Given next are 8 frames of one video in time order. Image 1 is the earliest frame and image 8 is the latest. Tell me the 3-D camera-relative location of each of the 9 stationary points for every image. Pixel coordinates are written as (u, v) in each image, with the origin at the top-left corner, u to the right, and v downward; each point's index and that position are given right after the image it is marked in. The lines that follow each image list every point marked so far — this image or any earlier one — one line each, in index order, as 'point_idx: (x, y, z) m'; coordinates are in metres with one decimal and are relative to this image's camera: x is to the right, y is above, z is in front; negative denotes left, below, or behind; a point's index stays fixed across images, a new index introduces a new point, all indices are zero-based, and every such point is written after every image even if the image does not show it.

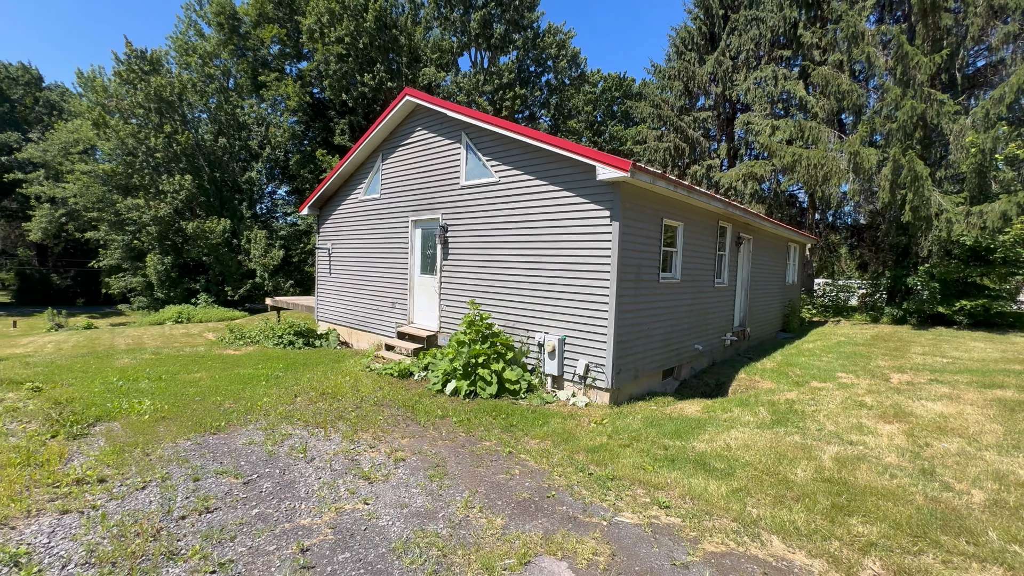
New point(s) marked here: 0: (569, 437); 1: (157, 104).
0: (+0.5, -1.3, +4.1) m
1: (-13.7, +7.4, +17.8) m
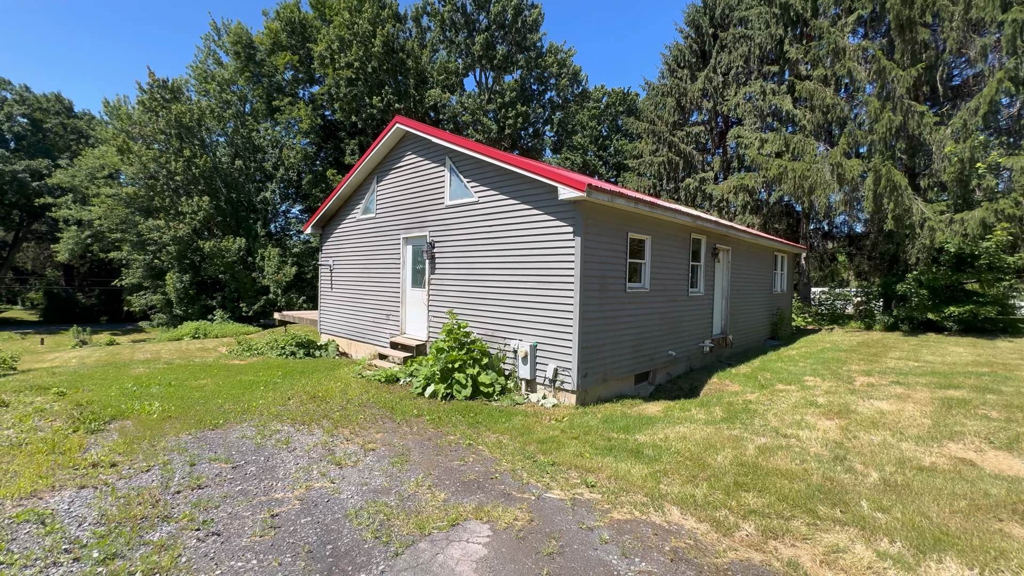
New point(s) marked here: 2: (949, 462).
0: (+0.1, -1.4, +4.5) m
1: (-13.8, +6.7, +18.9) m
2: (+3.6, -1.4, +3.7) m
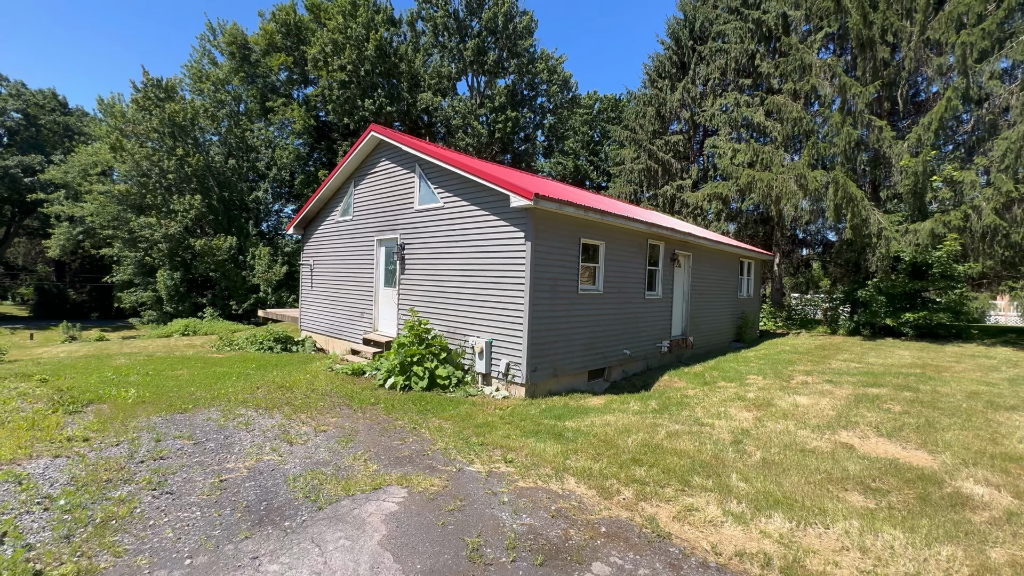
0: (-0.5, -1.4, +5.0) m
1: (-14.4, +6.8, +19.2) m
2: (+3.0, -1.5, +4.2) m
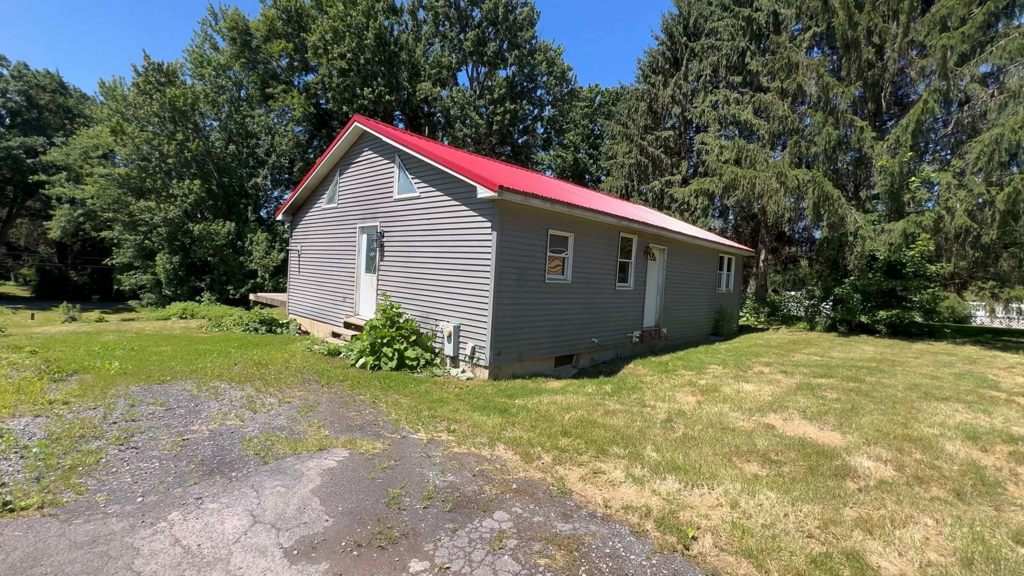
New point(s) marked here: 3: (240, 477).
0: (-1.0, -1.3, +5.3) m
1: (-14.7, +7.6, +19.5) m
2: (+2.4, -1.4, +4.5) m
3: (-1.8, -1.3, +3.0) m
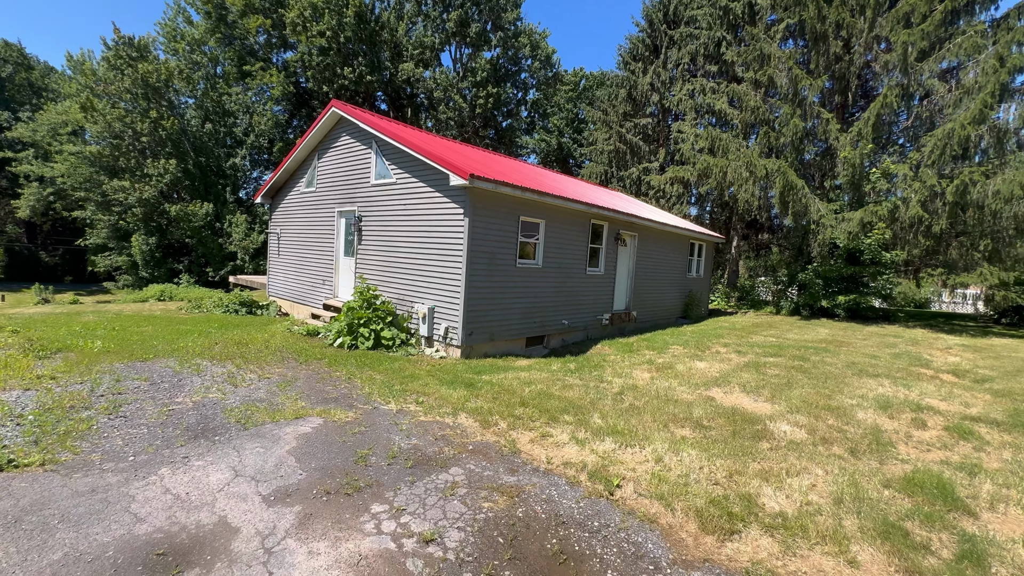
0: (-1.4, -1.0, +5.7) m
1: (-15.5, +8.4, +19.1) m
2: (+2.0, -1.2, +5.0) m
3: (-2.2, -1.1, +3.4) m
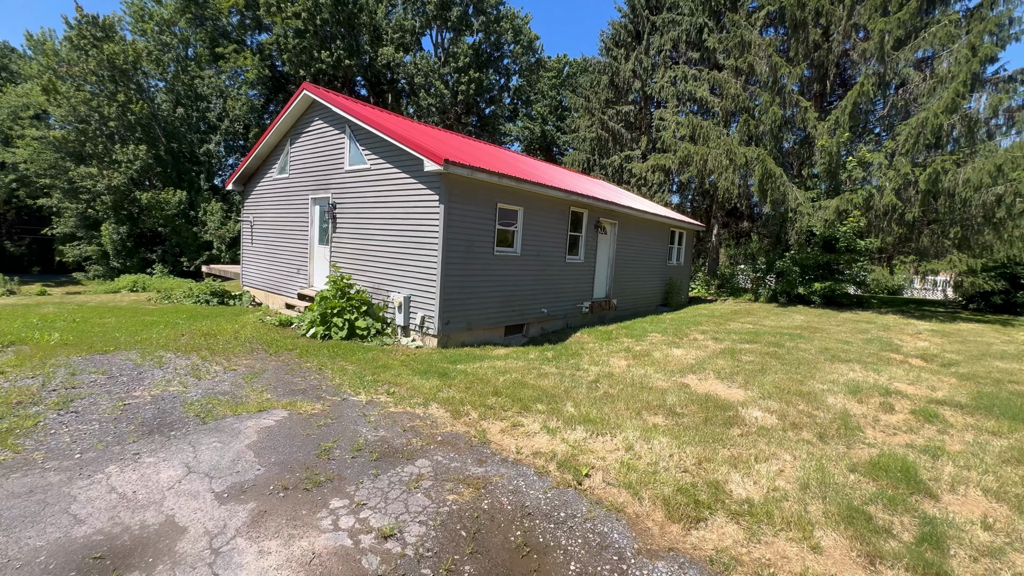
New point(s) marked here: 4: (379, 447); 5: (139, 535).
0: (-1.7, -0.9, +5.6) m
1: (-16.3, +8.7, +18.3) m
2: (+1.8, -1.1, +5.0) m
3: (-2.4, -1.1, +3.2) m
4: (-1.0, -1.1, +3.2) m
5: (-1.8, -1.2, +2.2) m
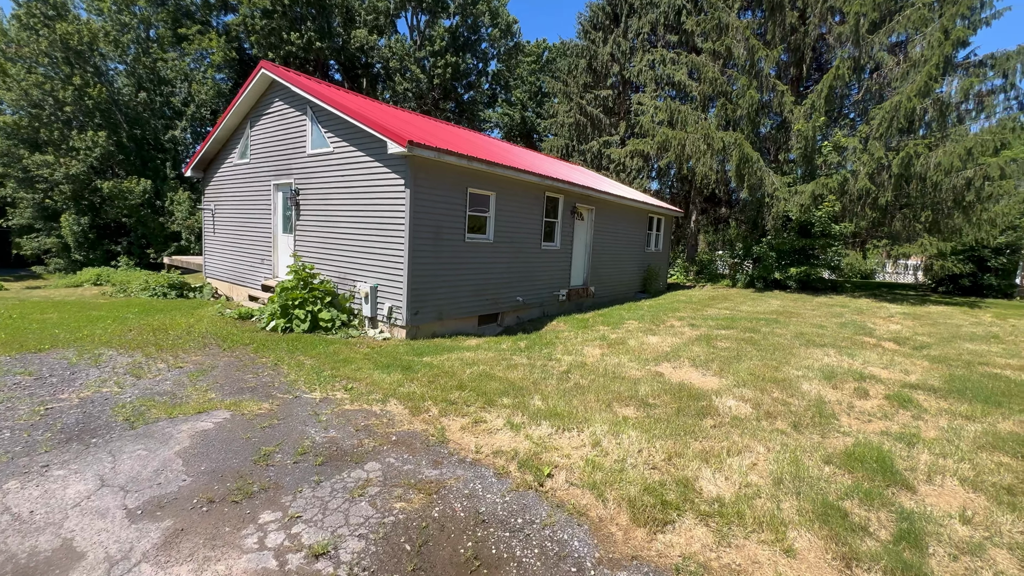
0: (-2.1, -0.8, +5.3) m
1: (-17.2, +9.0, +17.2) m
2: (+1.4, -0.9, +4.8) m
3: (-2.7, -1.0, +2.9) m
4: (-1.2, -1.1, +3.0) m
5: (-2.0, -1.2, +1.9) m
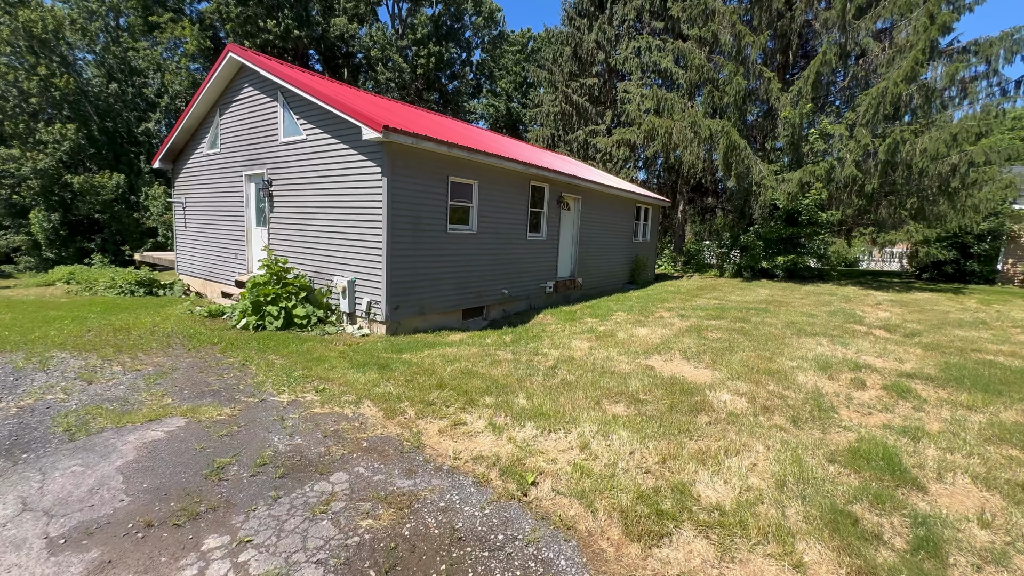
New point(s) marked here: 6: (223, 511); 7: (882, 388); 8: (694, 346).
0: (-2.3, -0.7, +5.0) m
1: (-17.9, +9.0, +16.3) m
2: (+1.2, -0.8, +4.6) m
3: (-2.8, -1.0, +2.6) m
4: (-1.3, -1.0, +2.7) m
5: (-2.1, -1.1, +1.6) m
6: (-1.4, -1.1, +2.2) m
7: (+3.3, -0.9, +4.1) m
8: (+2.2, -0.7, +5.4) m
